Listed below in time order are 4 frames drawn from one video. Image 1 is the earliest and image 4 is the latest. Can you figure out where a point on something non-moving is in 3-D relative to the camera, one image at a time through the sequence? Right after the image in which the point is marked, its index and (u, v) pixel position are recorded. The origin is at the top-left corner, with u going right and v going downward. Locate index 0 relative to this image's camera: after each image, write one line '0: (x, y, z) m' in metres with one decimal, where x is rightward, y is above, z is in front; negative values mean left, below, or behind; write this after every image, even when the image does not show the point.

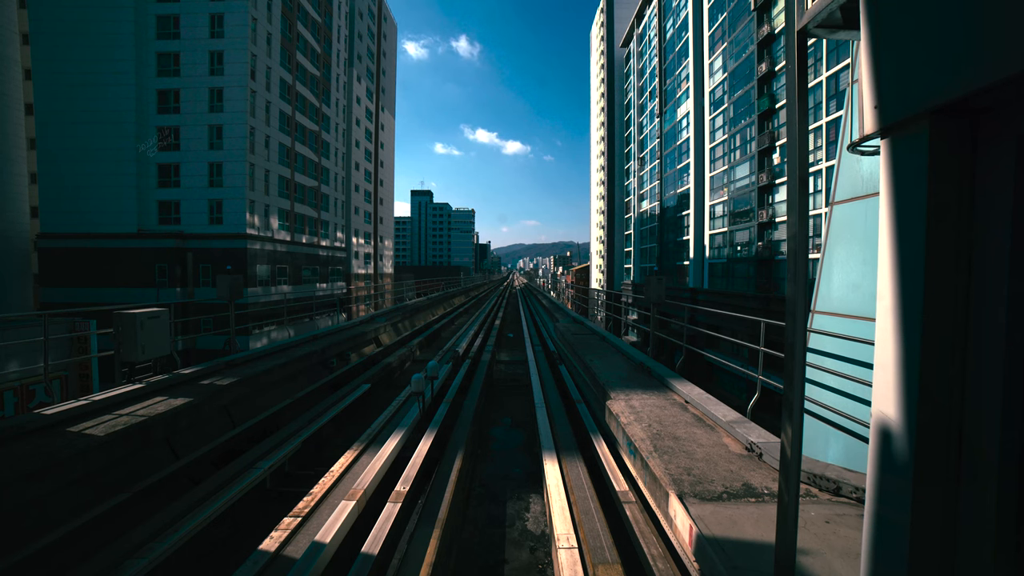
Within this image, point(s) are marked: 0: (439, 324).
0: (-2.7, -1.4, +13.7) m
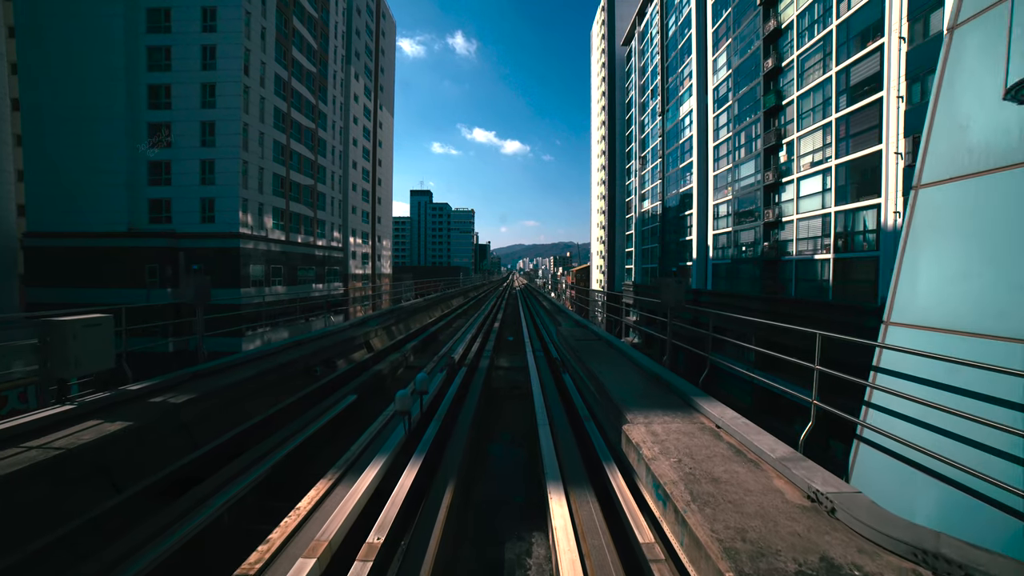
0: (-2.7, -1.4, +13.1) m
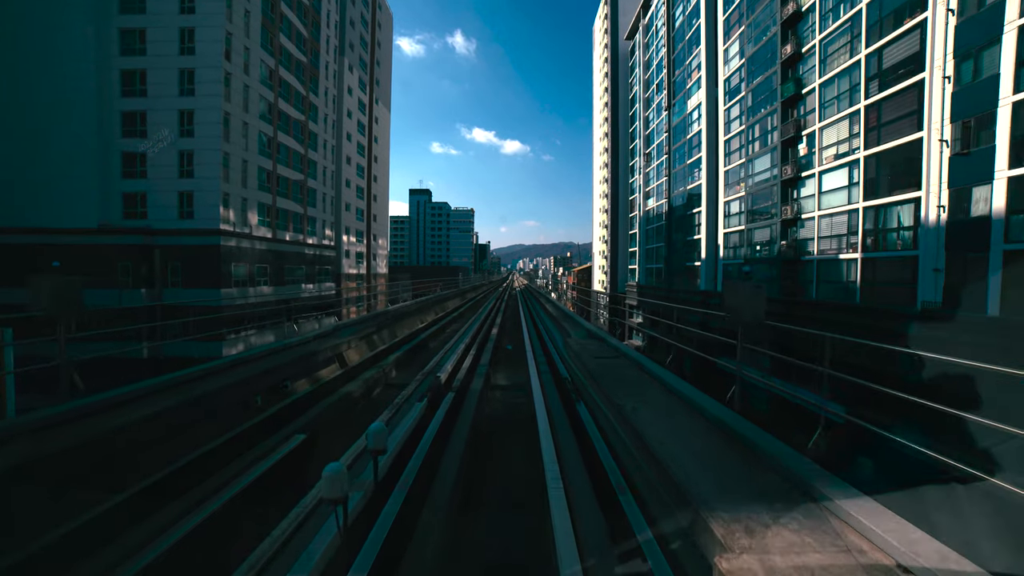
0: (-2.7, -1.5, +11.8) m
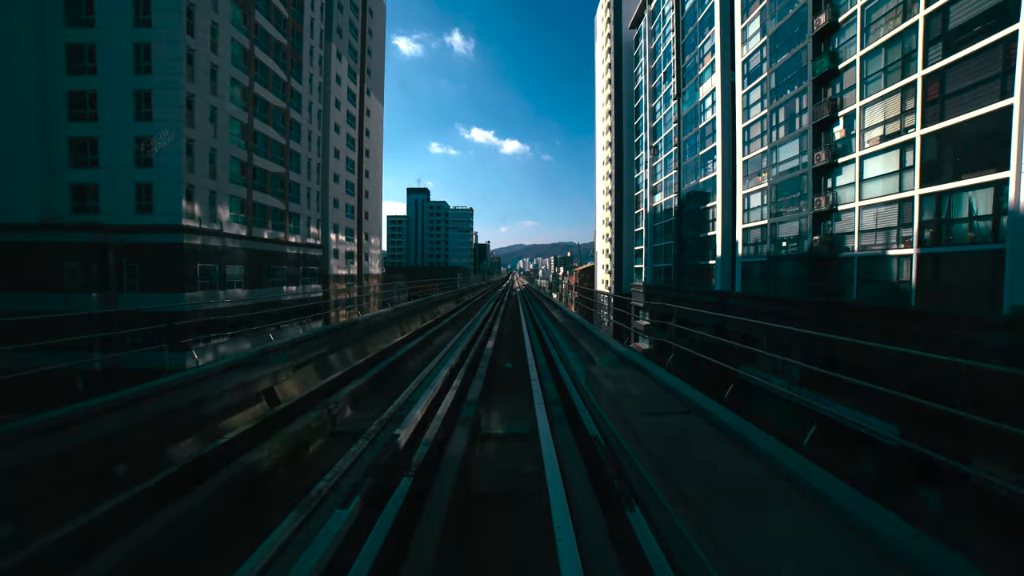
0: (-2.7, -1.6, +9.6) m
